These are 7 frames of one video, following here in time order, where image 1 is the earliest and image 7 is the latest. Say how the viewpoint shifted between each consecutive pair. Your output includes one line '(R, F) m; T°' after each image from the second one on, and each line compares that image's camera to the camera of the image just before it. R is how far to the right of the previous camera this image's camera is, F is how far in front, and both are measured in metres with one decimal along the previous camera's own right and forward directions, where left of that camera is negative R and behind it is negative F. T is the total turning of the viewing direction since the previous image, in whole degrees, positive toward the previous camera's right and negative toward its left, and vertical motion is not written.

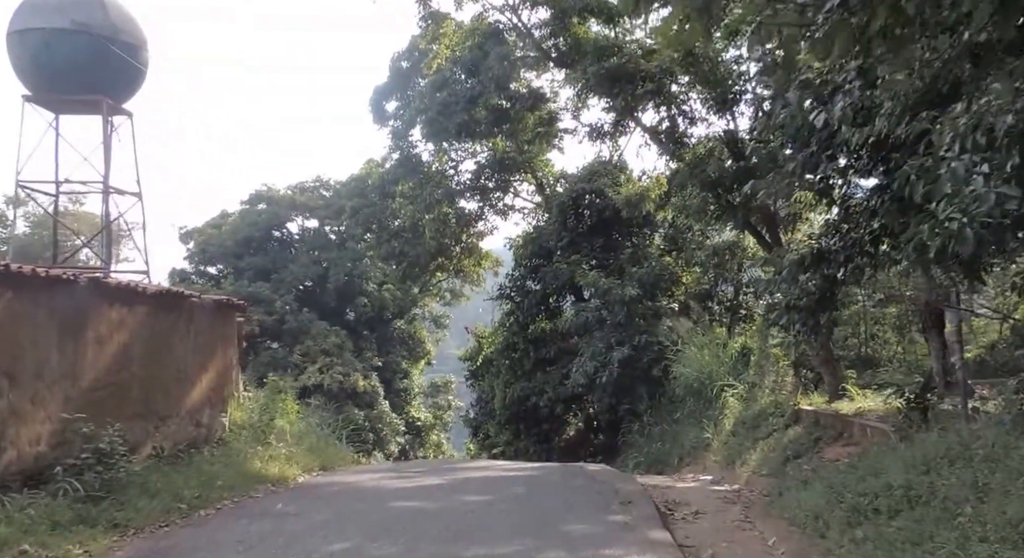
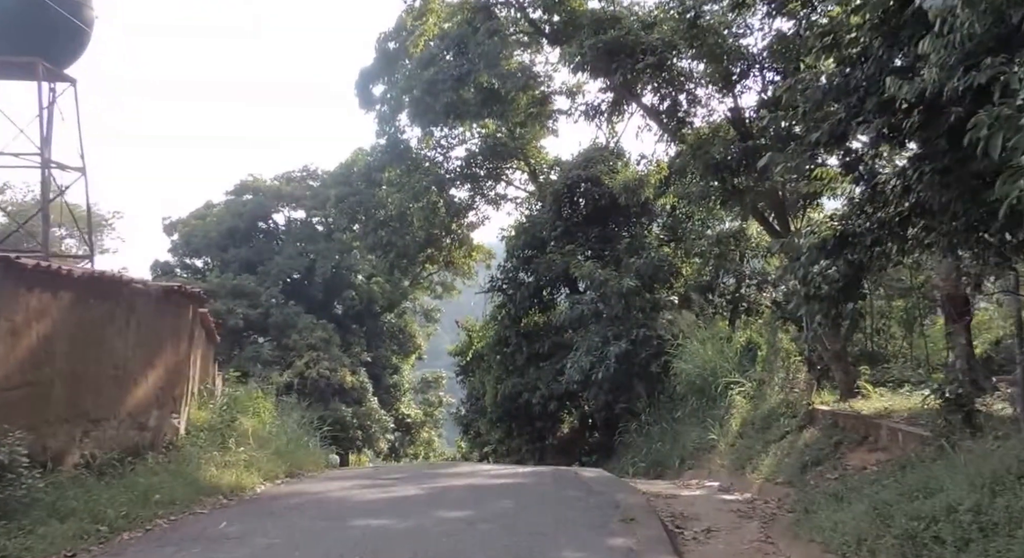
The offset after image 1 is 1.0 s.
(+0.1, +1.0) m; 0°
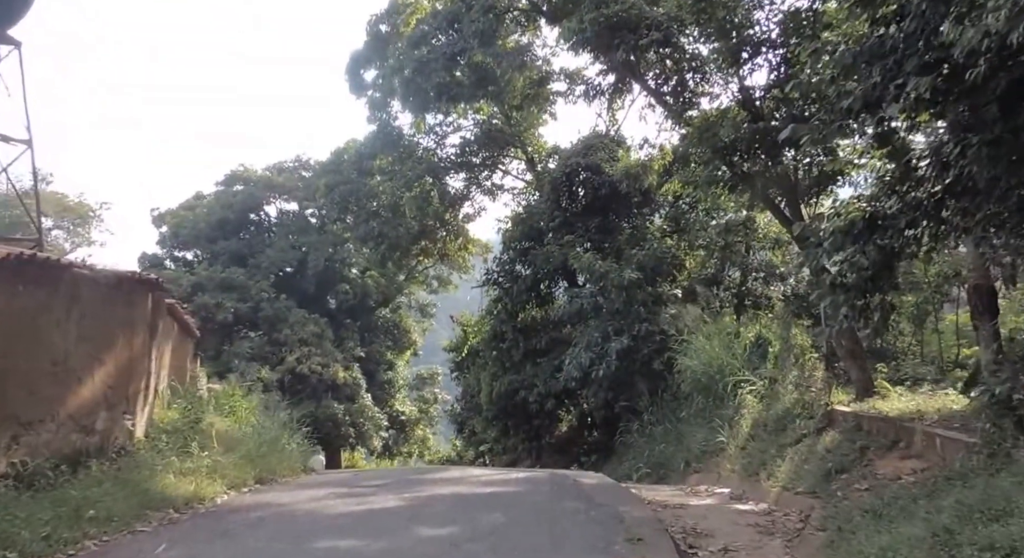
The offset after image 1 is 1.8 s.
(0.0, +0.8) m; 0°
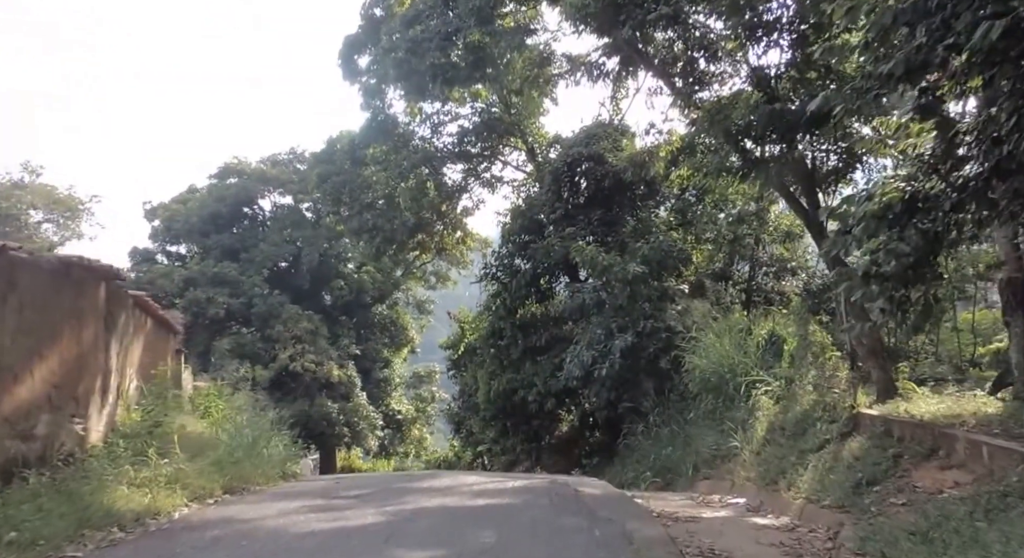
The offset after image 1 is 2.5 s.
(0.0, +0.8) m; 0°
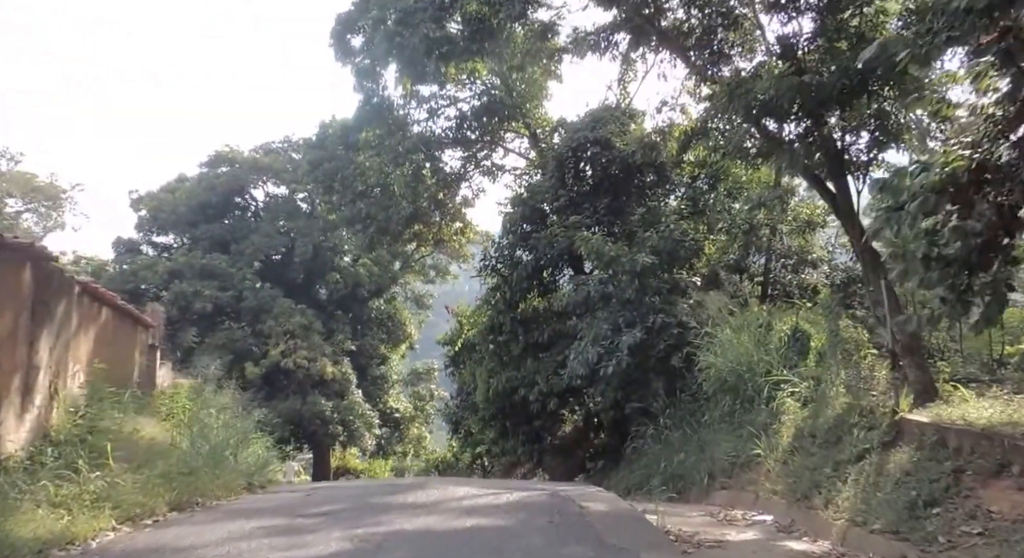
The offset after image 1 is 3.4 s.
(+0.1, +1.1) m; 0°
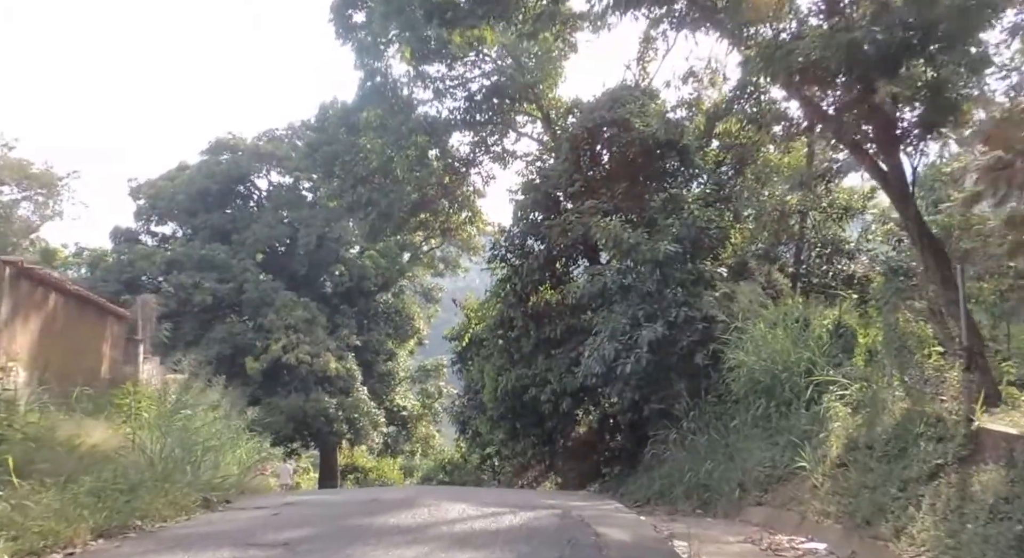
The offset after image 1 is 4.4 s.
(+0.1, +1.2) m; -1°
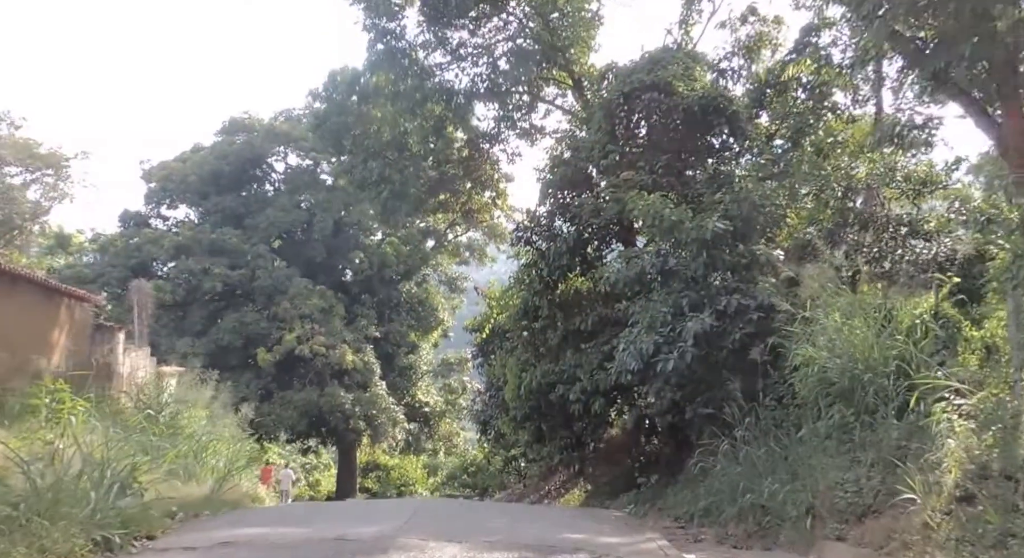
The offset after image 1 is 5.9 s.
(+0.1, +1.8) m; -2°
